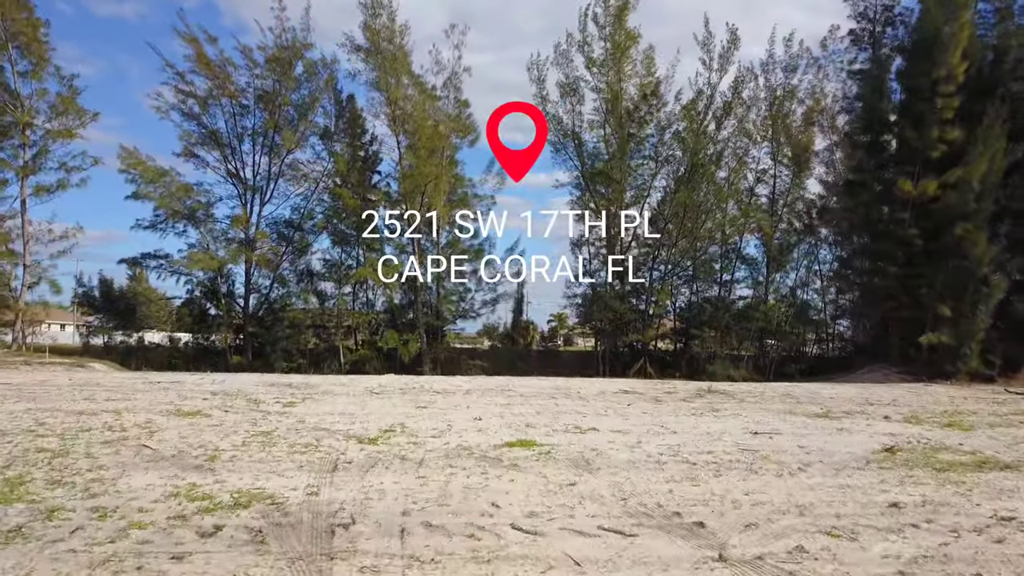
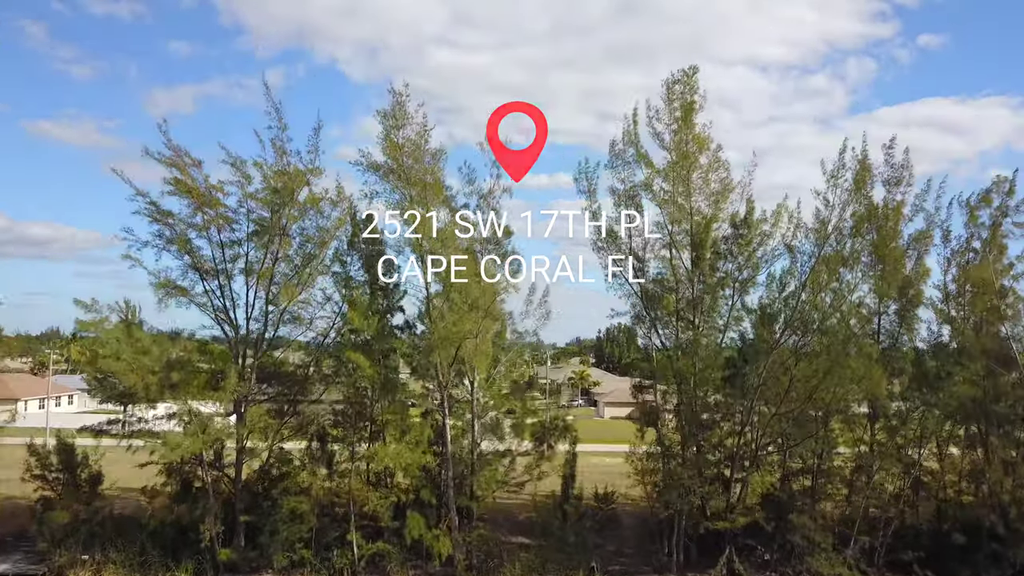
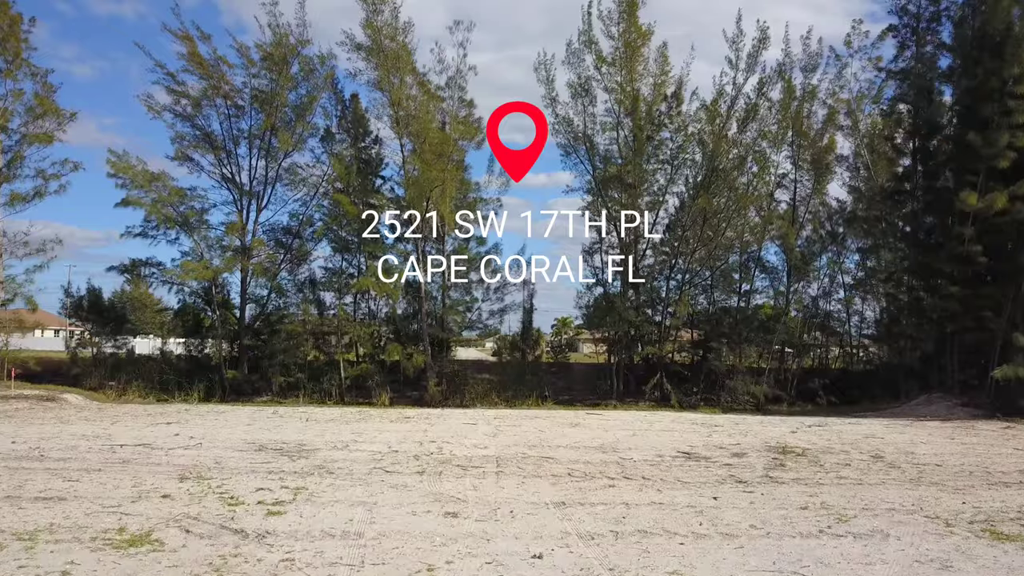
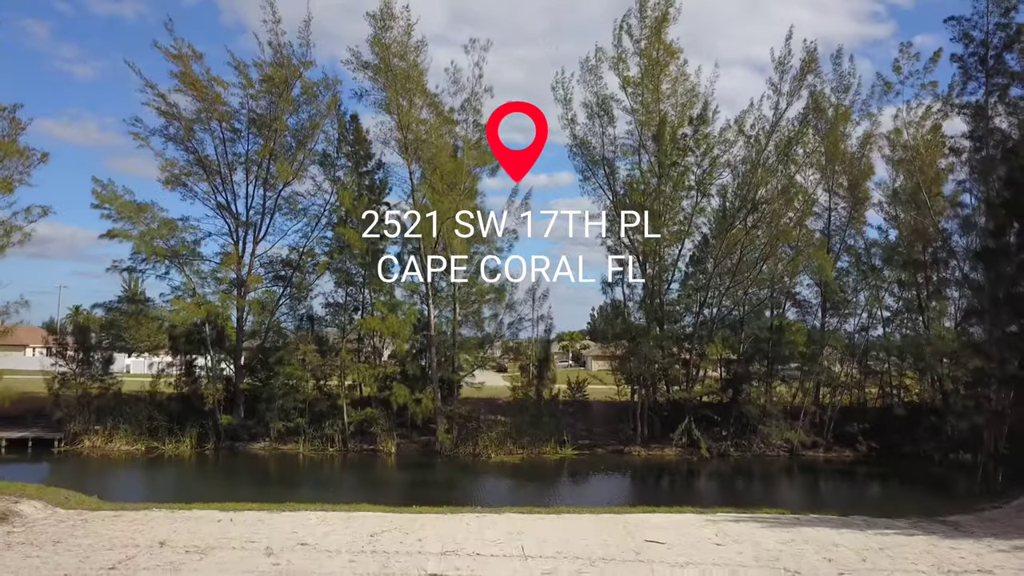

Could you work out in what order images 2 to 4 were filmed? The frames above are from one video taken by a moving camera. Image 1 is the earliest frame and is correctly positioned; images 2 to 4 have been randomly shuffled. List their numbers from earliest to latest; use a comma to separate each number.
3, 4, 2
